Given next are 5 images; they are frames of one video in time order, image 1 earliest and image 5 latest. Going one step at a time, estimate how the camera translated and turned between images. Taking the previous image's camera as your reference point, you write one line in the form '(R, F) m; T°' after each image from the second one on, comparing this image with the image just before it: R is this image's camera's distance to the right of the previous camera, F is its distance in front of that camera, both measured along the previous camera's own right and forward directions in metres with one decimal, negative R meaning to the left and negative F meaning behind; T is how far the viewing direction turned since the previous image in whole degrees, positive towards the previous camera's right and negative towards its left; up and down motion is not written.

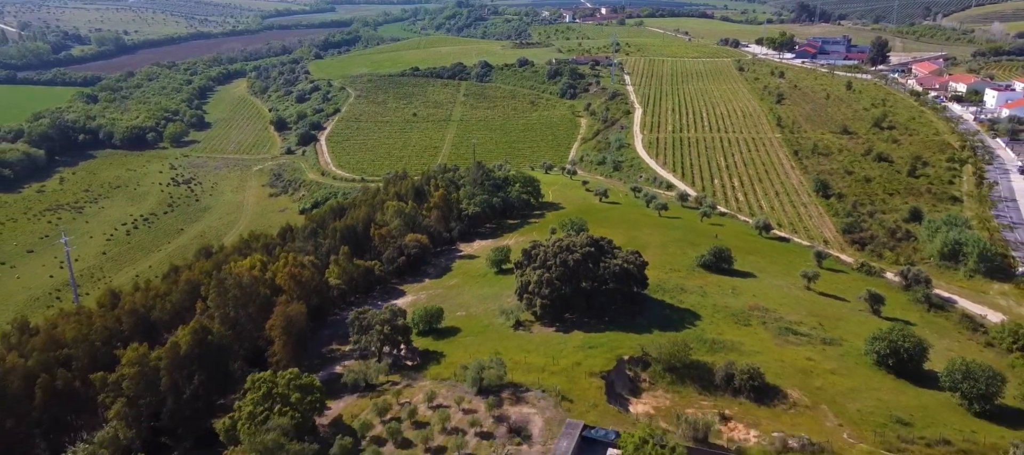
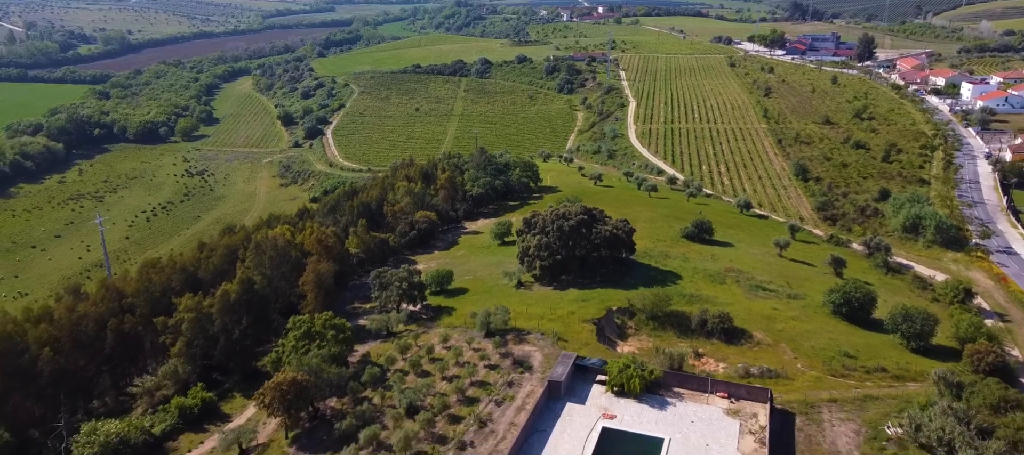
(-0.3, -5.7) m; 0°
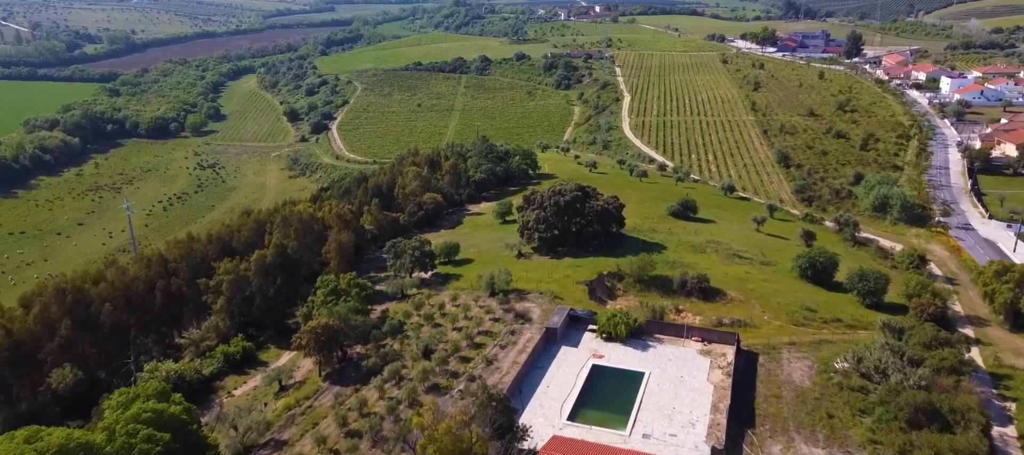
(-0.2, -5.4) m; 0°
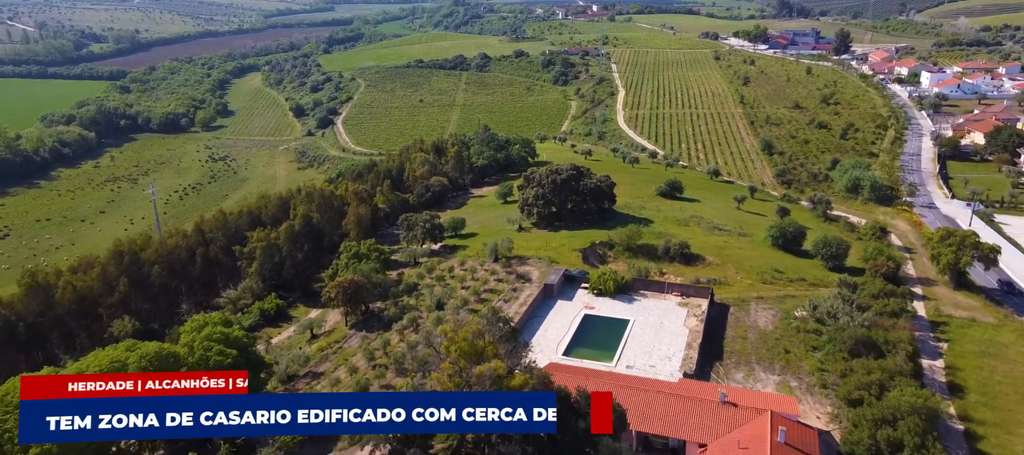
(-0.2, -5.6) m; 0°
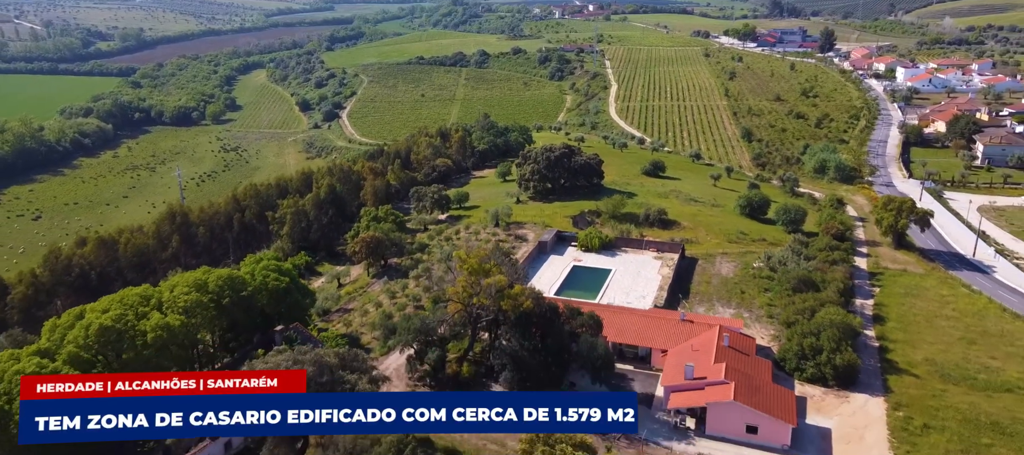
(-0.1, -7.3) m; 0°
